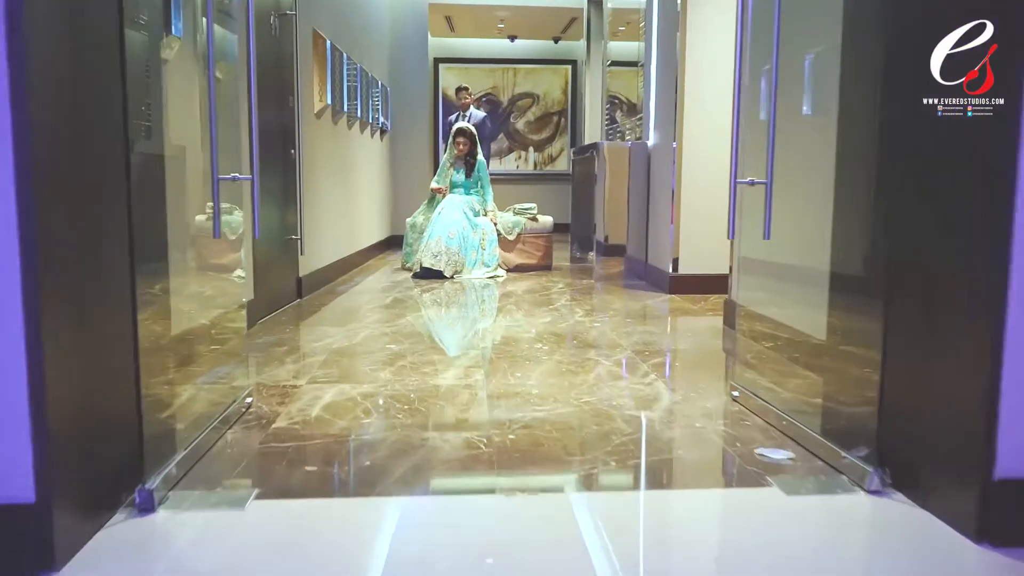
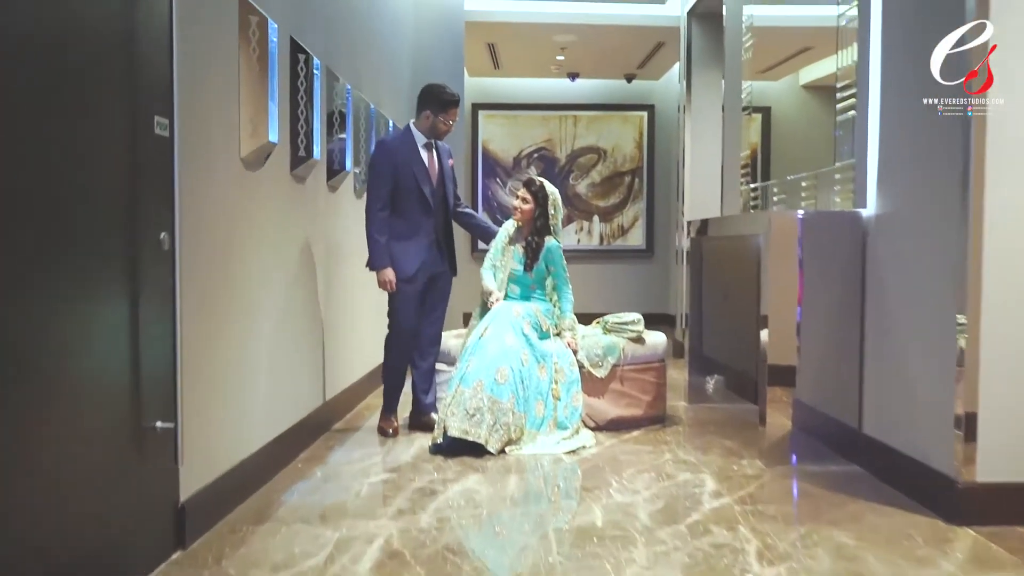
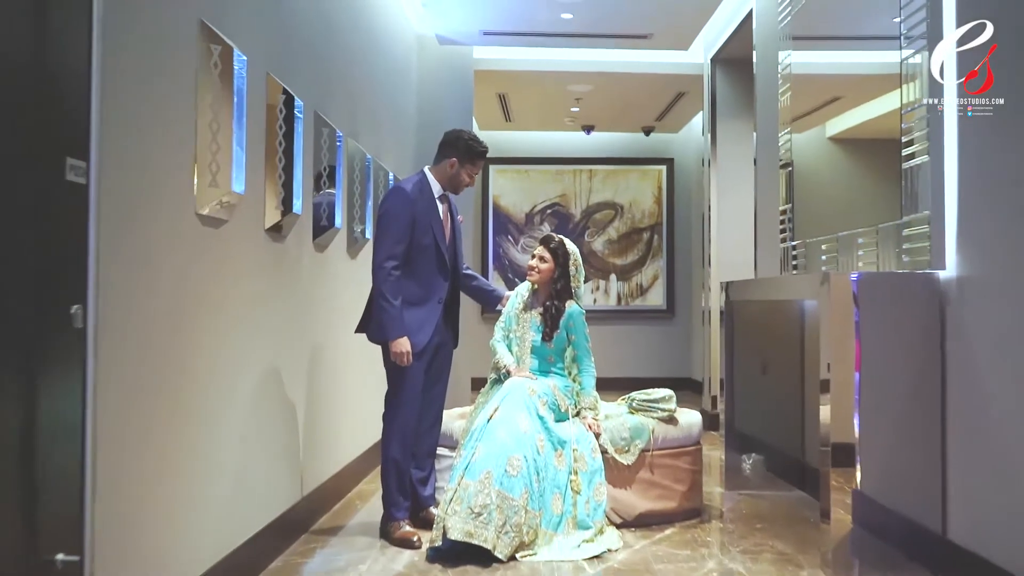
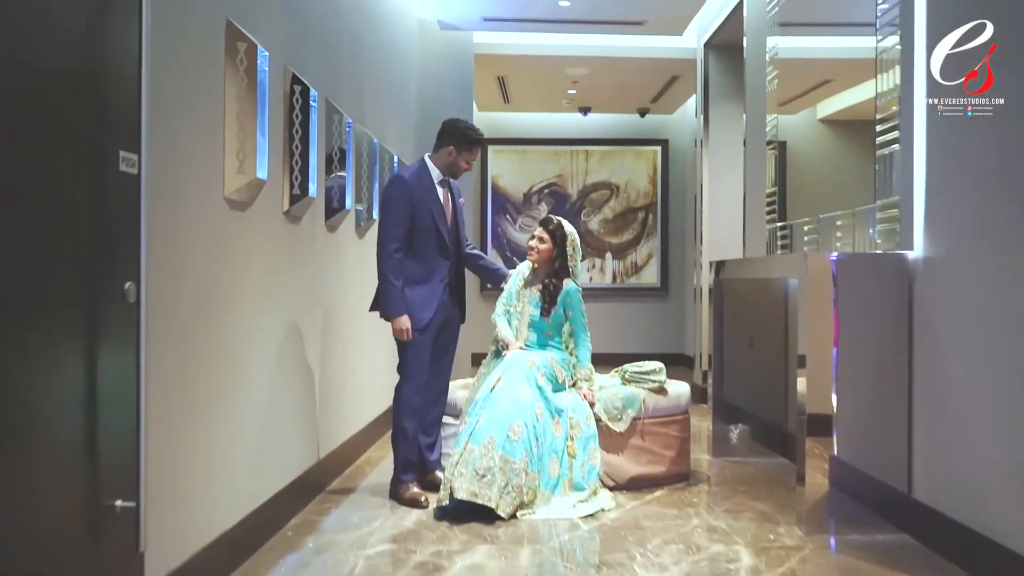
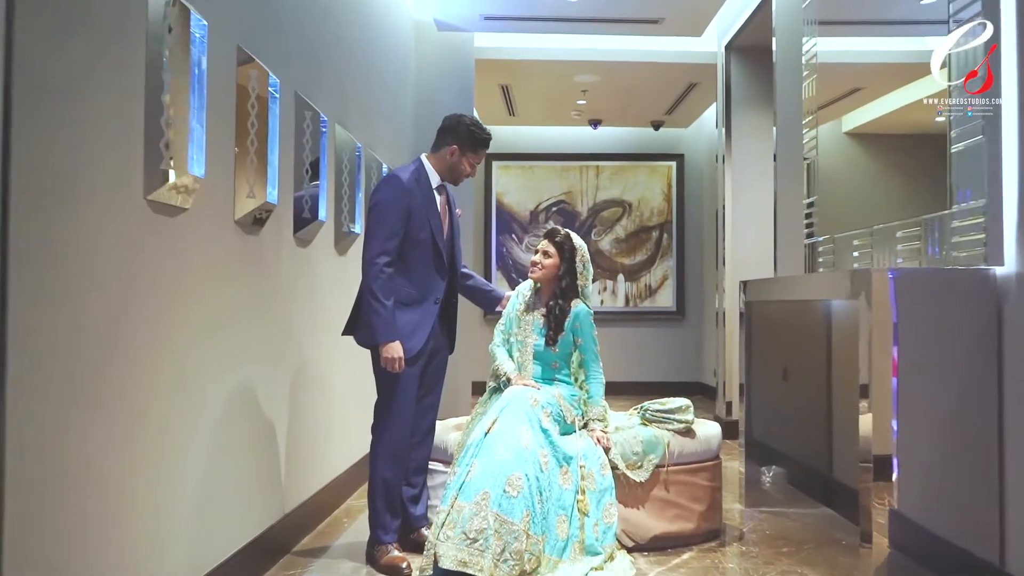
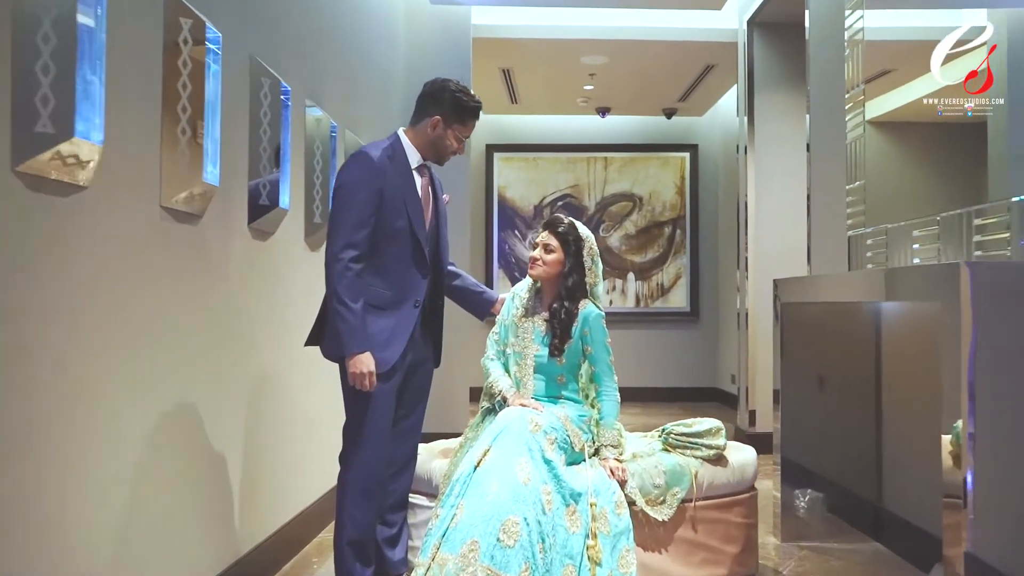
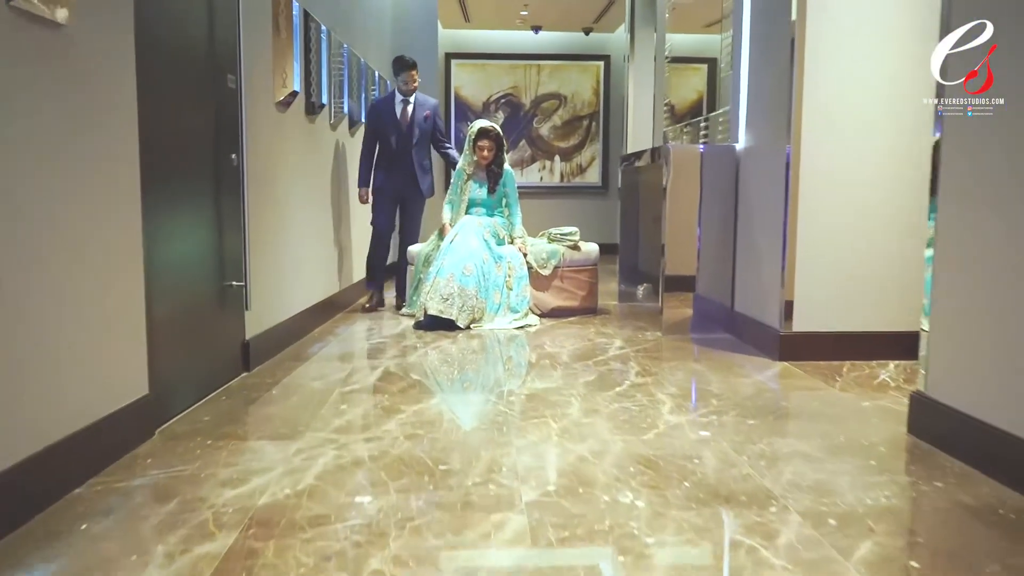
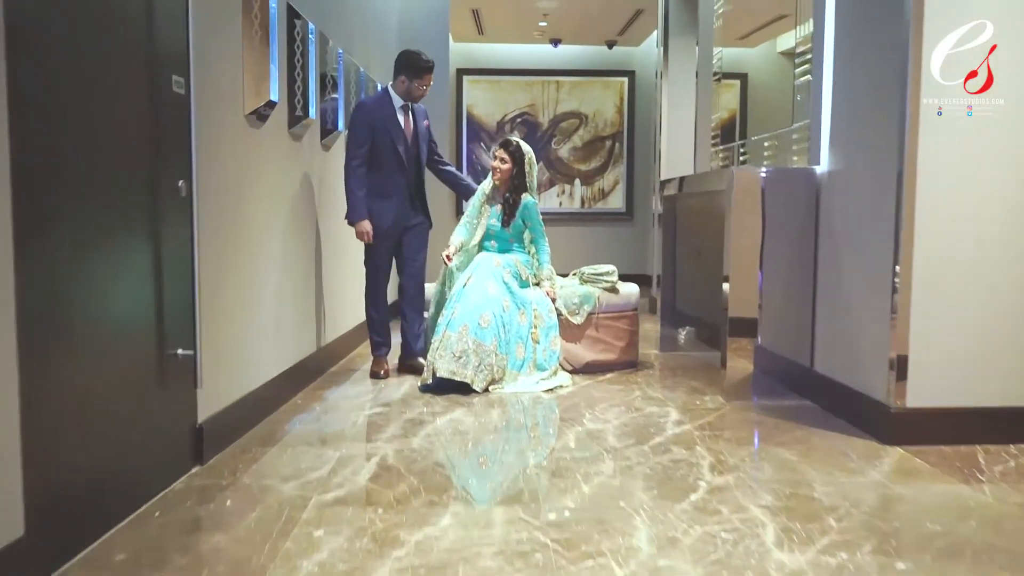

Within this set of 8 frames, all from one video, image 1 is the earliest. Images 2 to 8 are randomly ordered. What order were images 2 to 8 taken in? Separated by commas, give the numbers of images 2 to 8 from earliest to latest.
7, 8, 2, 4, 3, 5, 6
